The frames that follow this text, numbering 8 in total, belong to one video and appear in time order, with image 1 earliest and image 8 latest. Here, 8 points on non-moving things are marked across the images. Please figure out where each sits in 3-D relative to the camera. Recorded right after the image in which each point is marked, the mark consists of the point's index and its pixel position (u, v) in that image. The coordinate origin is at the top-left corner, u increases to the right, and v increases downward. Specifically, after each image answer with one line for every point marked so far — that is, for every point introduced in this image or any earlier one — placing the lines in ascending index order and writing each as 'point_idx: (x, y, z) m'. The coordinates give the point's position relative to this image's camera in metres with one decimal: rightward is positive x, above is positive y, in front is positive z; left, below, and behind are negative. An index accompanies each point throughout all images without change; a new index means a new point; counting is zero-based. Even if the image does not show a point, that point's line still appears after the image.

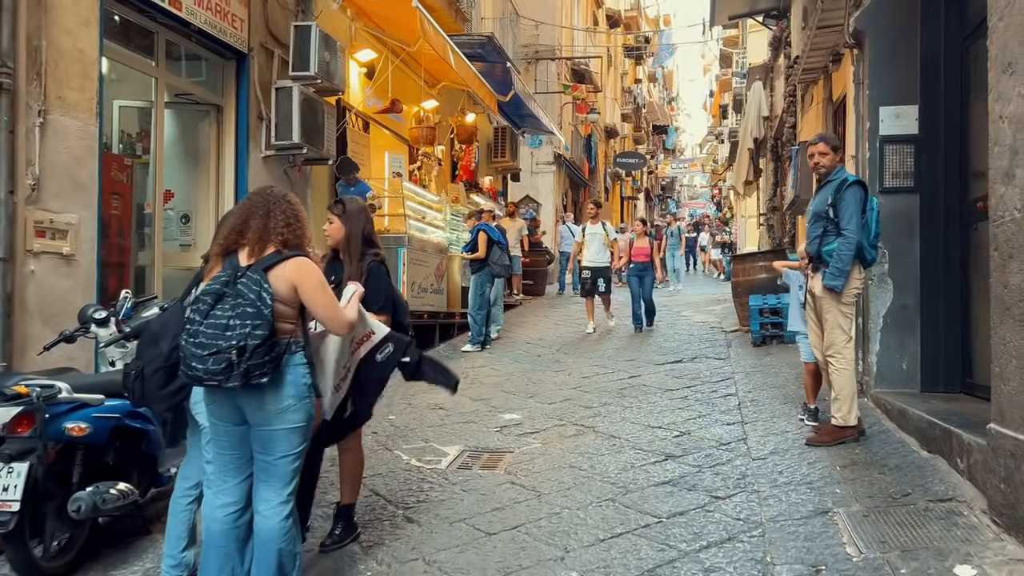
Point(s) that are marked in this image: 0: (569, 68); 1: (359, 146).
0: (+1.4, +5.3, +19.6) m
1: (-1.5, +1.4, +8.2) m
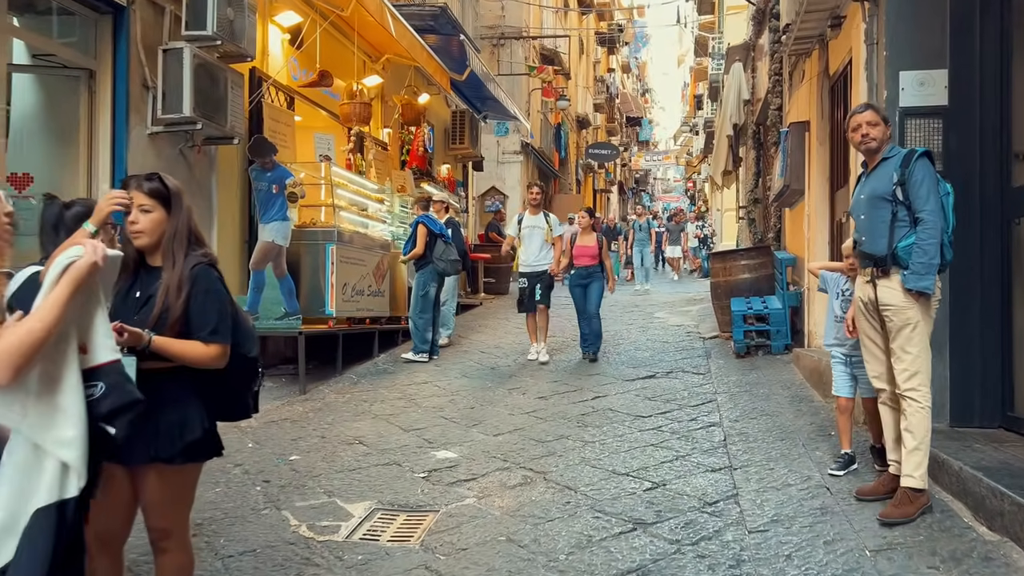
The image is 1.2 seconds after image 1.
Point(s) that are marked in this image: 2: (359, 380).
0: (+0.6, +5.4, +18.5) m
1: (-2.0, +1.4, +7.0) m
2: (-1.3, -0.8, +6.7) m
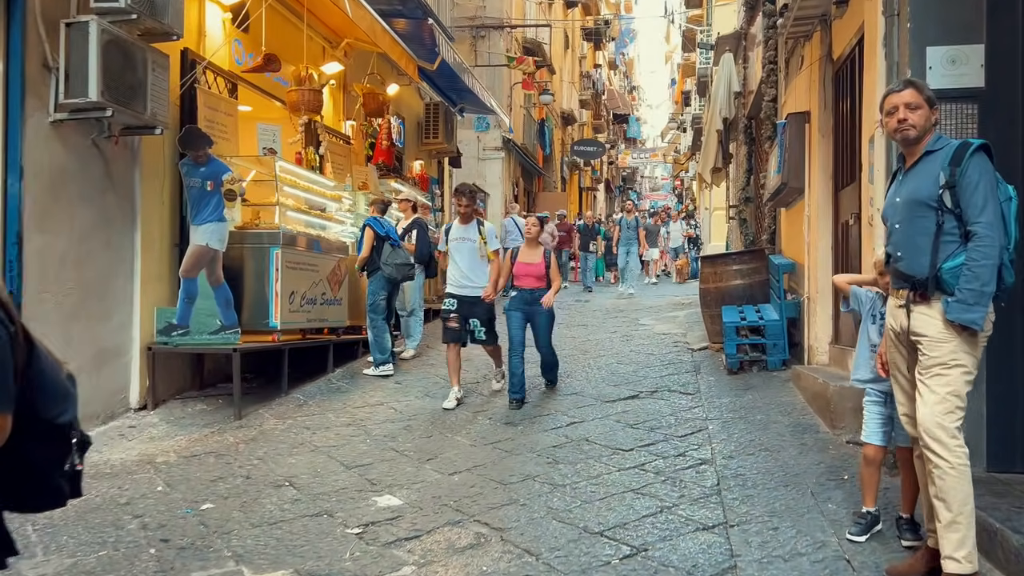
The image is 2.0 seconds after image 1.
0: (+0.2, +5.3, +17.7) m
1: (-2.2, +1.3, +6.2) m
2: (-1.5, -0.8, +5.9) m
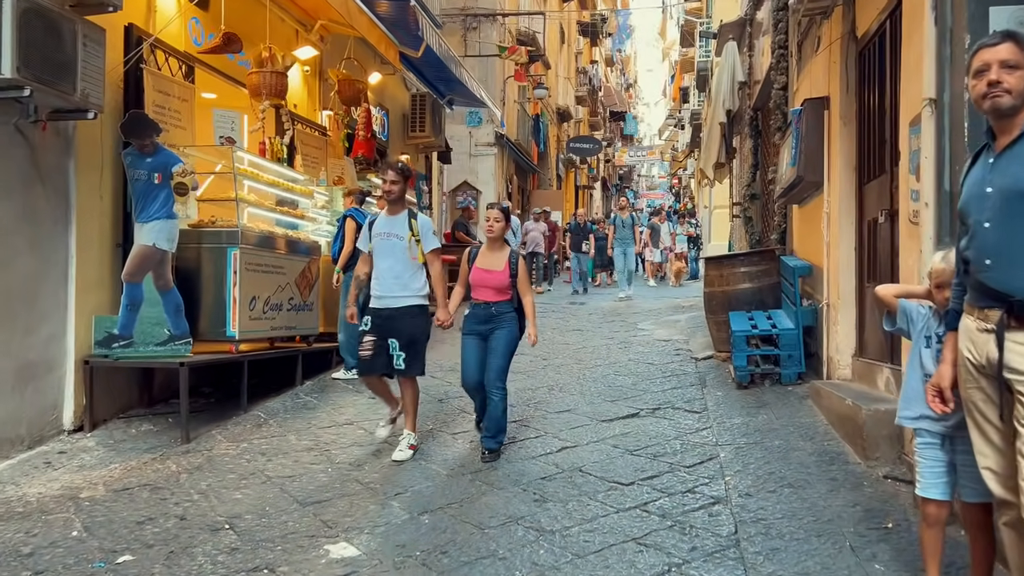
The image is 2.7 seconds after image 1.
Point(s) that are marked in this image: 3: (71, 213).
0: (0.0, +5.3, +17.1) m
1: (-2.3, +1.3, +5.6) m
2: (-1.6, -0.9, +5.3) m
3: (-2.6, +0.4, +4.8) m
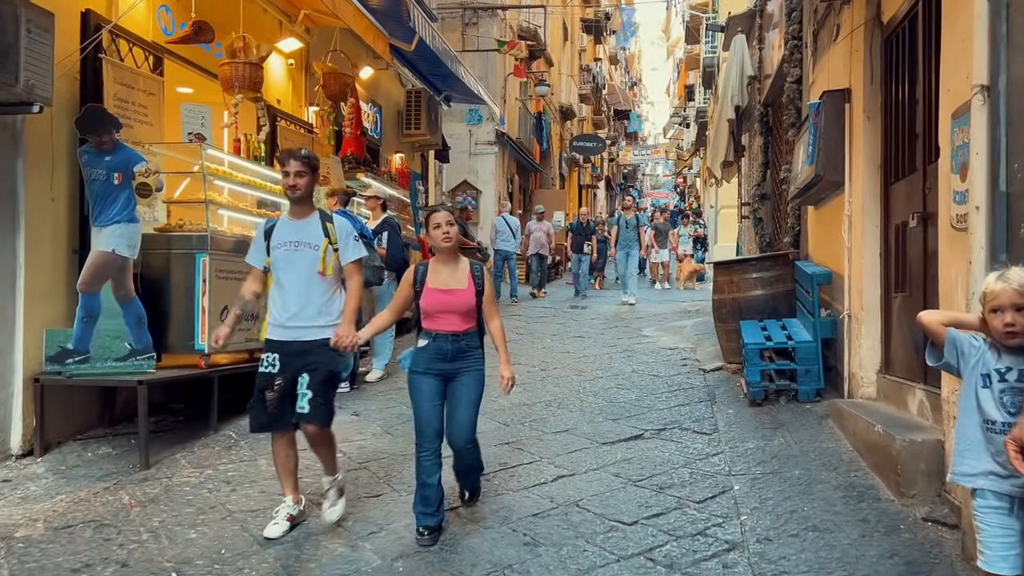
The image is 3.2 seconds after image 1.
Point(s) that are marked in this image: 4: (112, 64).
0: (0.0, +5.3, +16.6) m
1: (-2.4, +1.2, +5.1) m
2: (-1.6, -0.9, +4.9) m
3: (-2.7, +0.4, +4.4) m
4: (-2.4, +1.3, +4.9) m
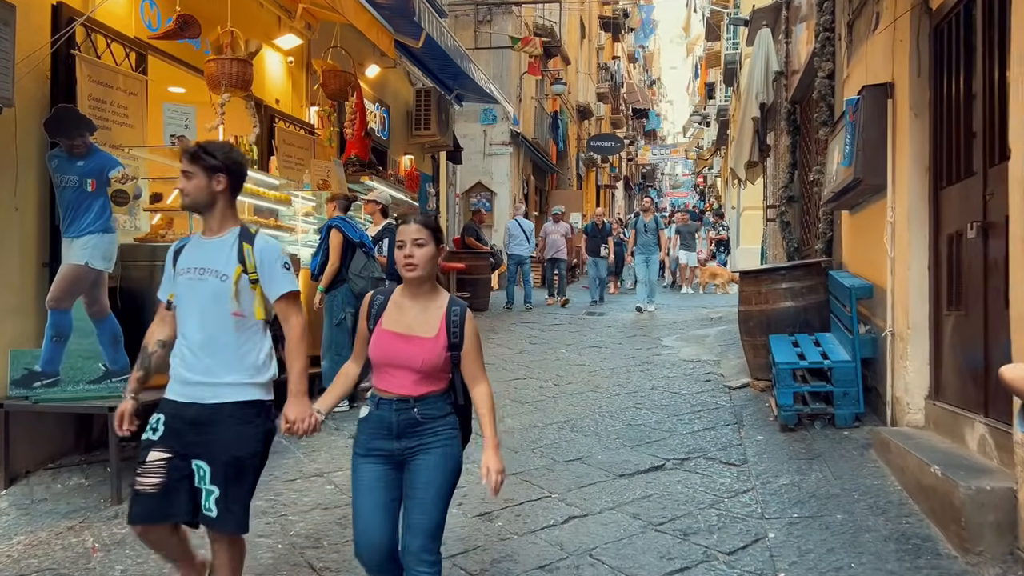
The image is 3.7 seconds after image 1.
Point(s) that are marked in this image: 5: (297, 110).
0: (+0.3, +5.2, +16.2) m
1: (-2.3, +1.2, +4.8) m
2: (-1.6, -1.0, +4.5) m
3: (-2.6, +0.3, +4.0) m
4: (-2.4, +1.3, +4.6) m
5: (-1.9, +1.6, +7.3) m
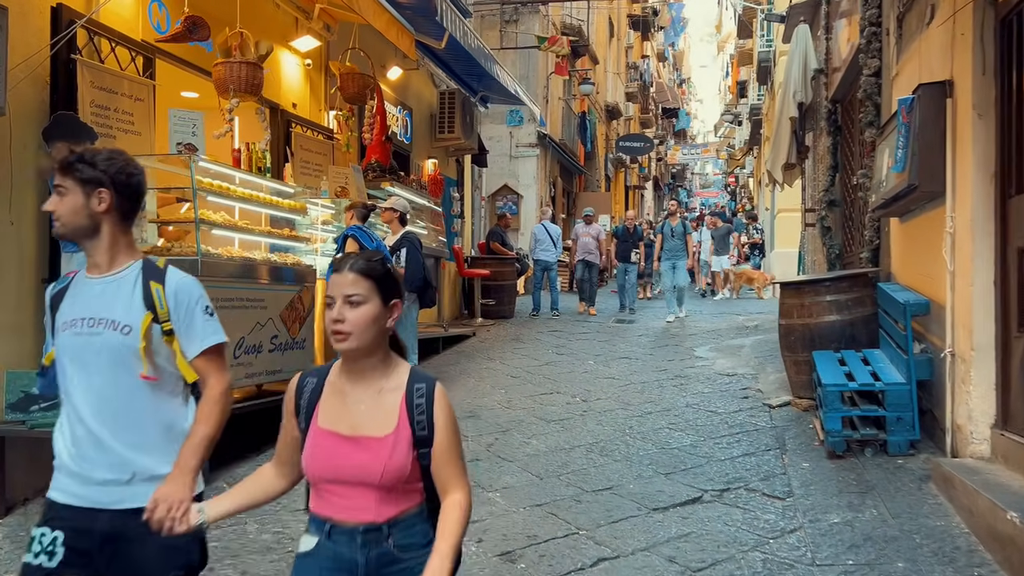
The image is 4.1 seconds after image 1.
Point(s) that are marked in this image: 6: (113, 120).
0: (+0.9, +5.1, +15.9) m
1: (-2.2, +1.1, +4.5) m
2: (-1.5, -1.1, +4.2) m
3: (-2.5, +0.2, +3.8) m
4: (-2.2, +1.2, +4.3) m
5: (-1.7, +1.5, +7.0) m
6: (-2.2, +0.9, +4.5) m
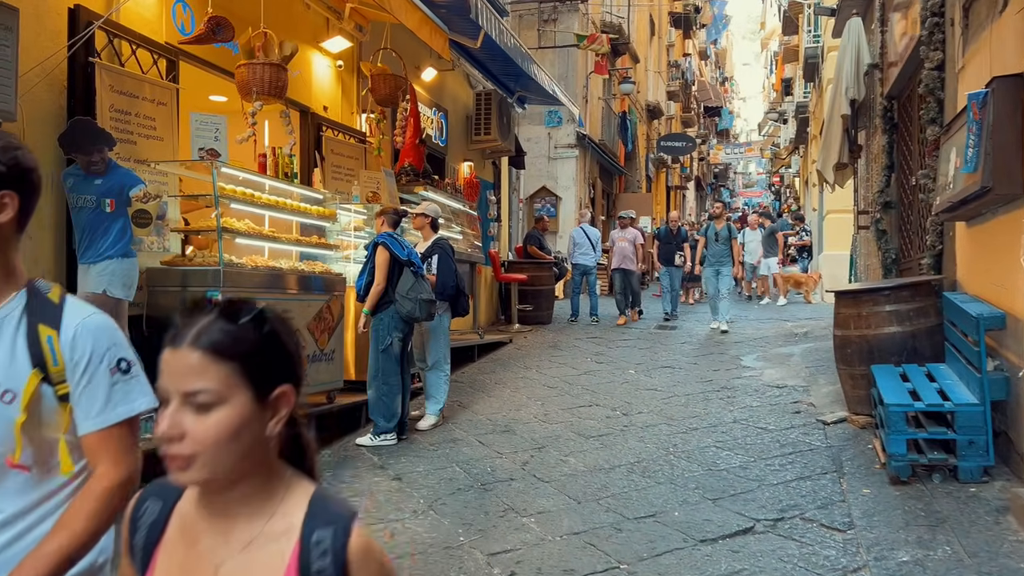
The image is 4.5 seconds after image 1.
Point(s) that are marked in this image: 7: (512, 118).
0: (+1.6, +5.0, +15.6) m
1: (-2.0, +1.0, +4.4) m
2: (-1.3, -1.1, +4.0) m
3: (-2.4, +0.2, +3.7) m
4: (-2.1, +1.1, +4.2) m
5: (-1.4, +1.4, +6.8) m
6: (-2.0, +0.9, +4.4) m
7: (0.0, +2.2, +10.5) m
